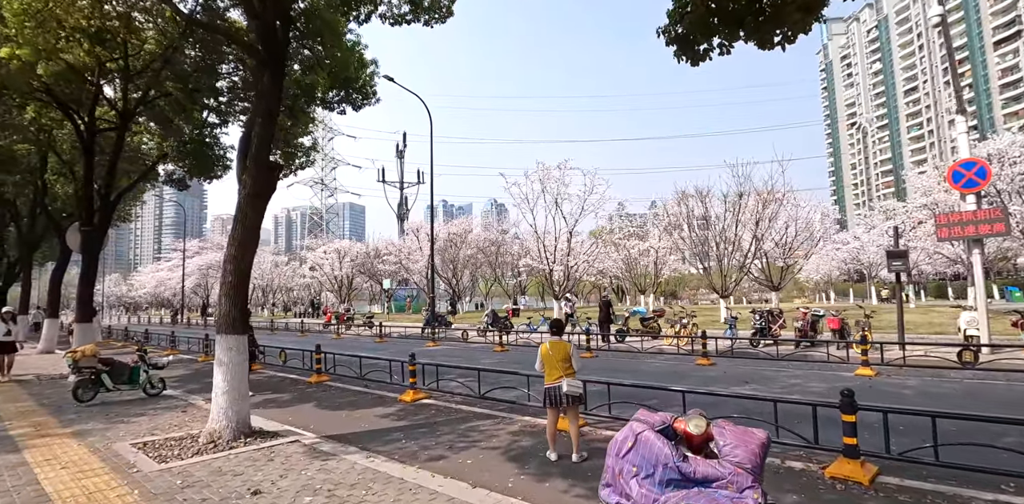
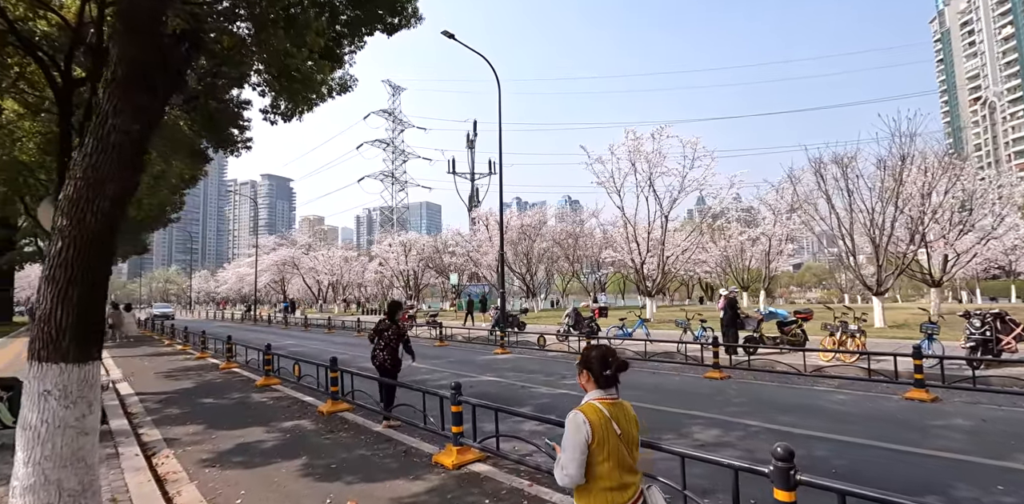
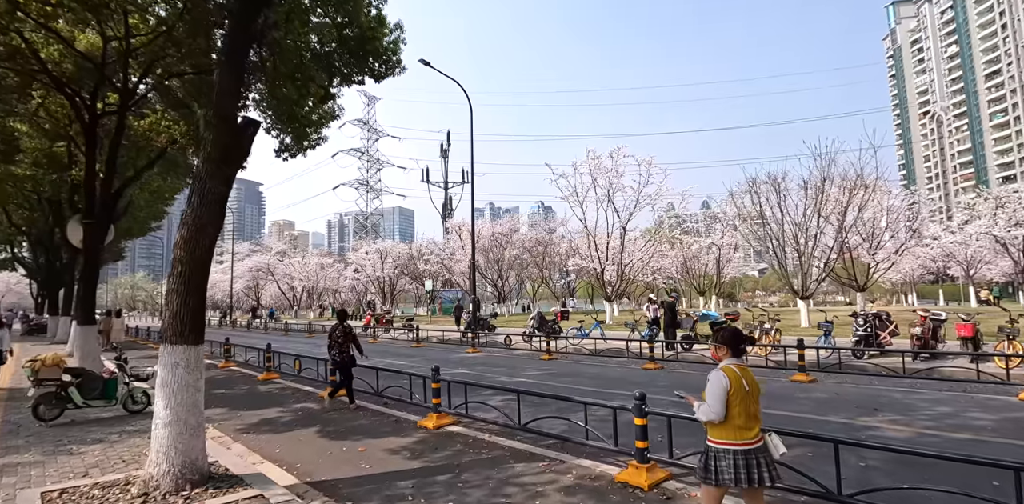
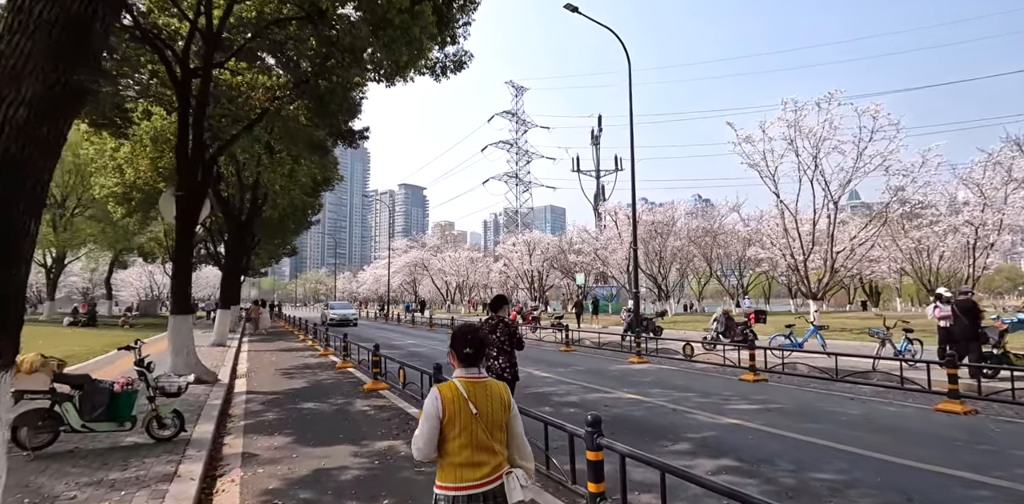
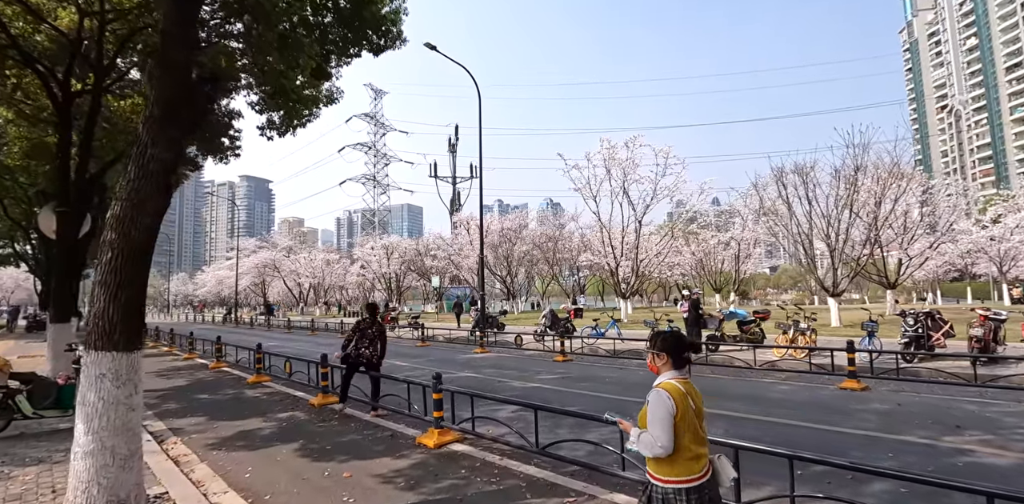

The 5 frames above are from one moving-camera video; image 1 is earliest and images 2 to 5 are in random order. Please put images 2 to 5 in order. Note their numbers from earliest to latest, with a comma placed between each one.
3, 5, 2, 4
